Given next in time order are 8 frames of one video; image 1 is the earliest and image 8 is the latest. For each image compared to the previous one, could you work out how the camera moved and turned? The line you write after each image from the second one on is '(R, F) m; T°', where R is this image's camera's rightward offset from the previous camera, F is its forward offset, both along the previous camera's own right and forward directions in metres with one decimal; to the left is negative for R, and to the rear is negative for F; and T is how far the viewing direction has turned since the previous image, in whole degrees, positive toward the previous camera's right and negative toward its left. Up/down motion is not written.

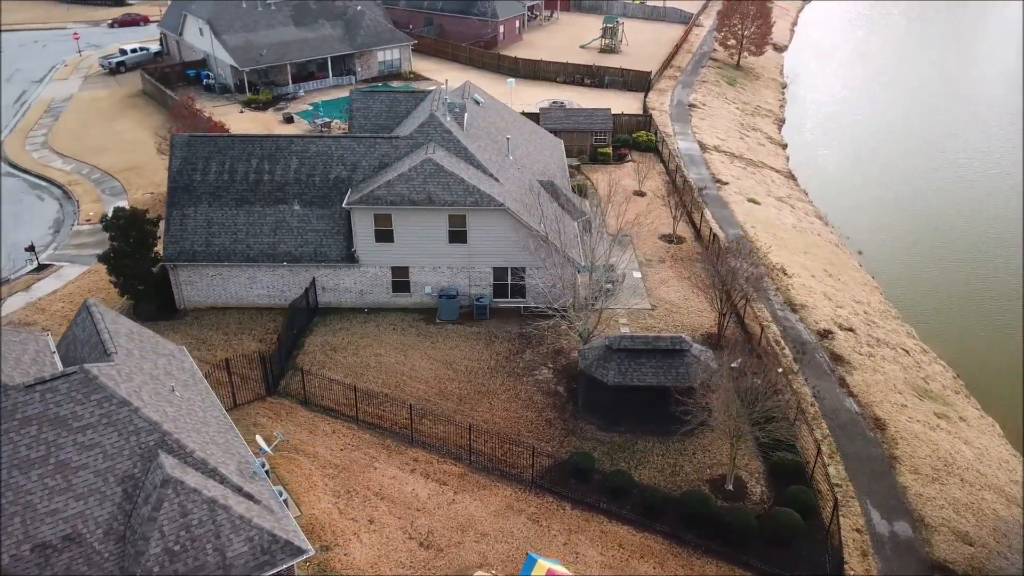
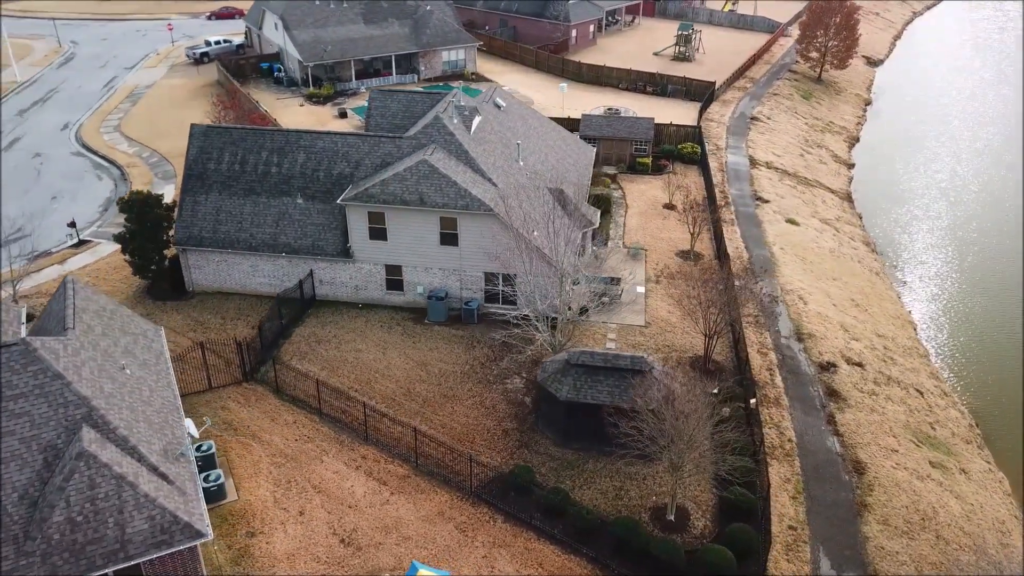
(+3.9, +0.4) m; -7°
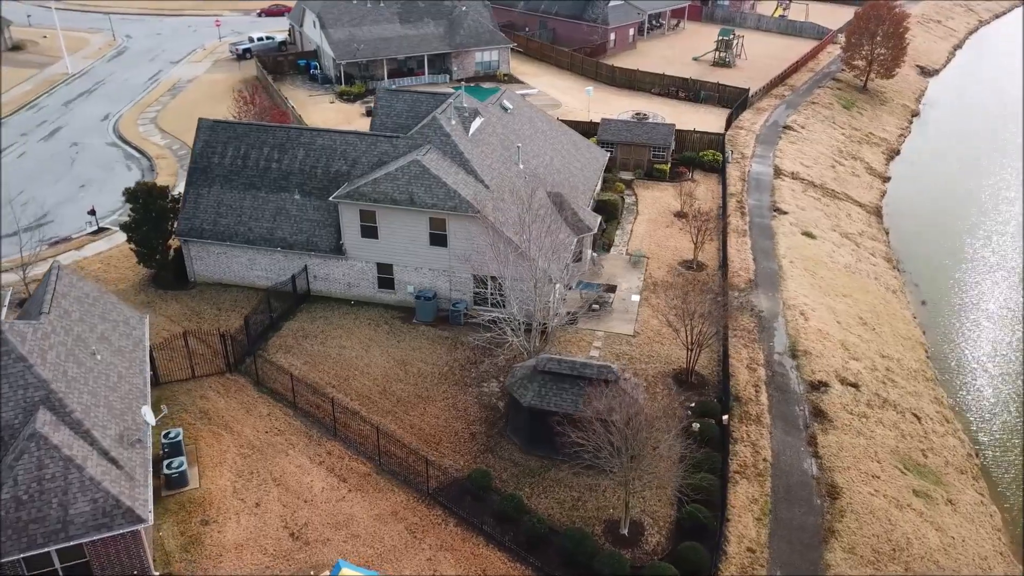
(+2.4, +0.2) m; -4°
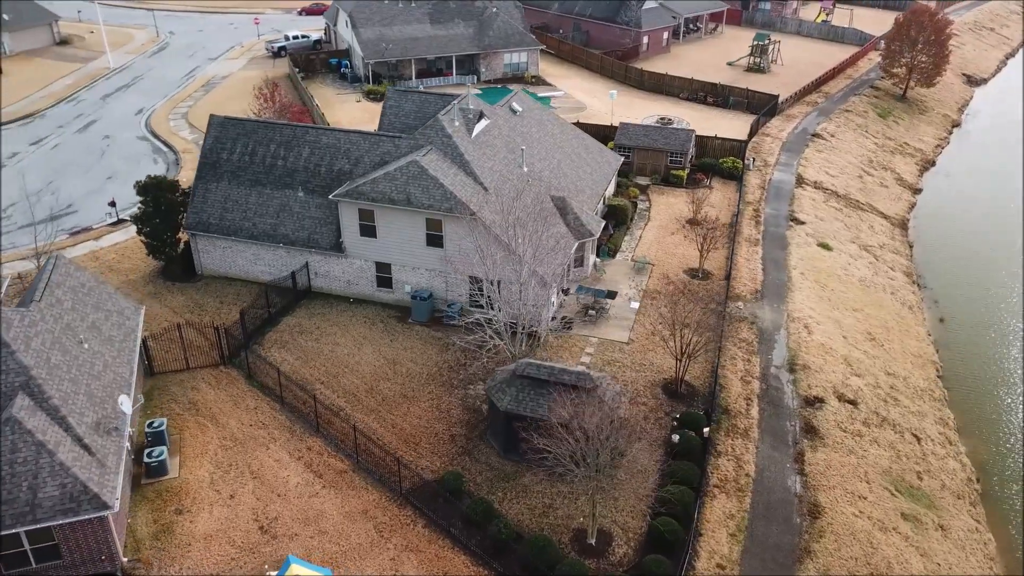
(+1.8, +0.1) m; -3°
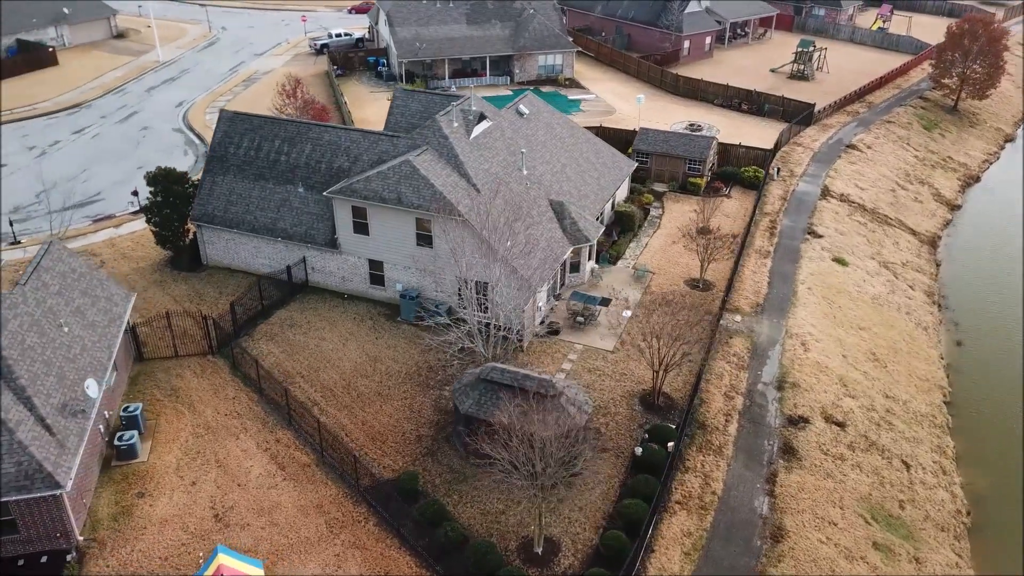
(+2.5, +0.2) m; -4°
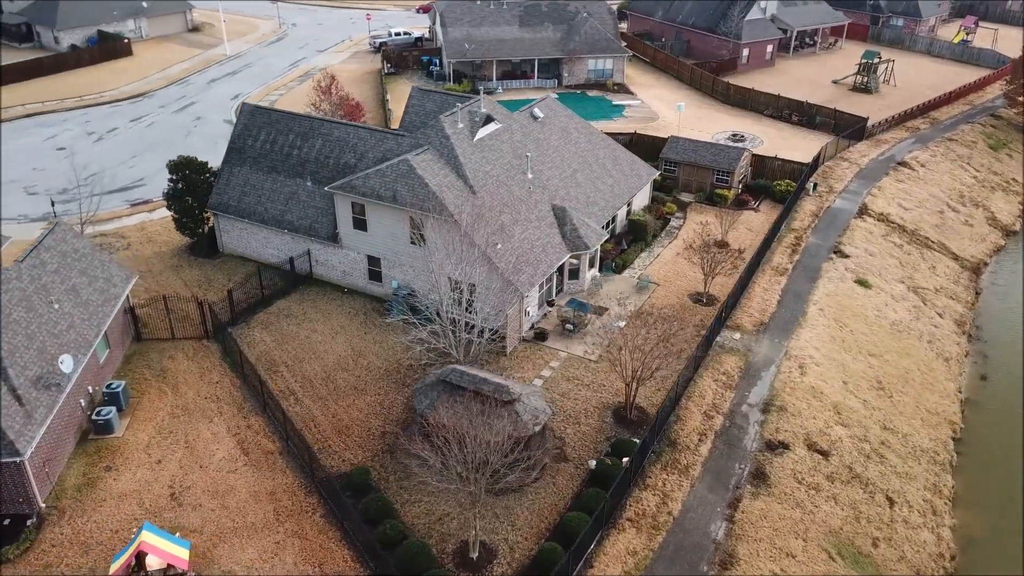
(+3.2, +0.3) m; -6°
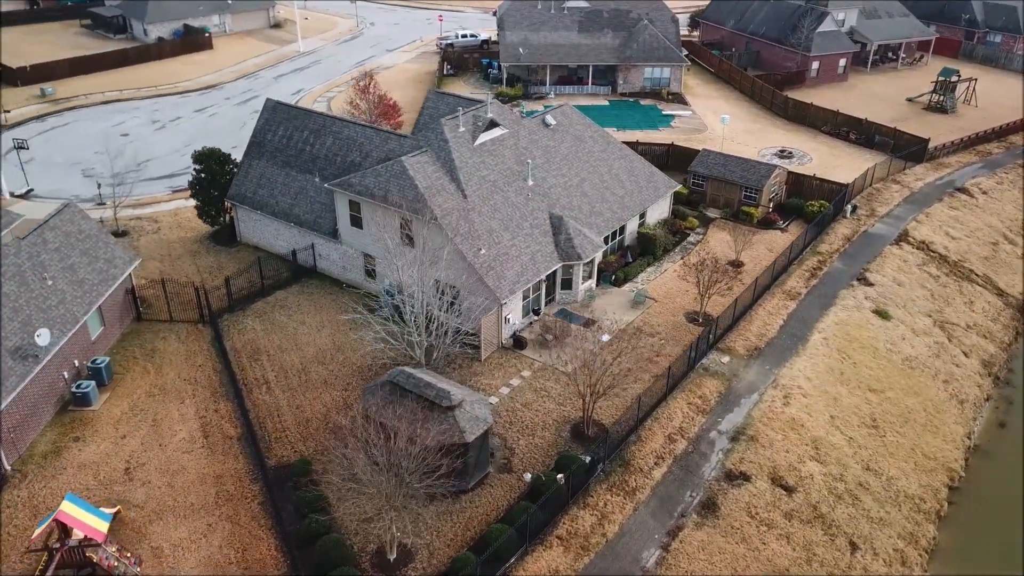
(+3.9, +0.3) m; -7°
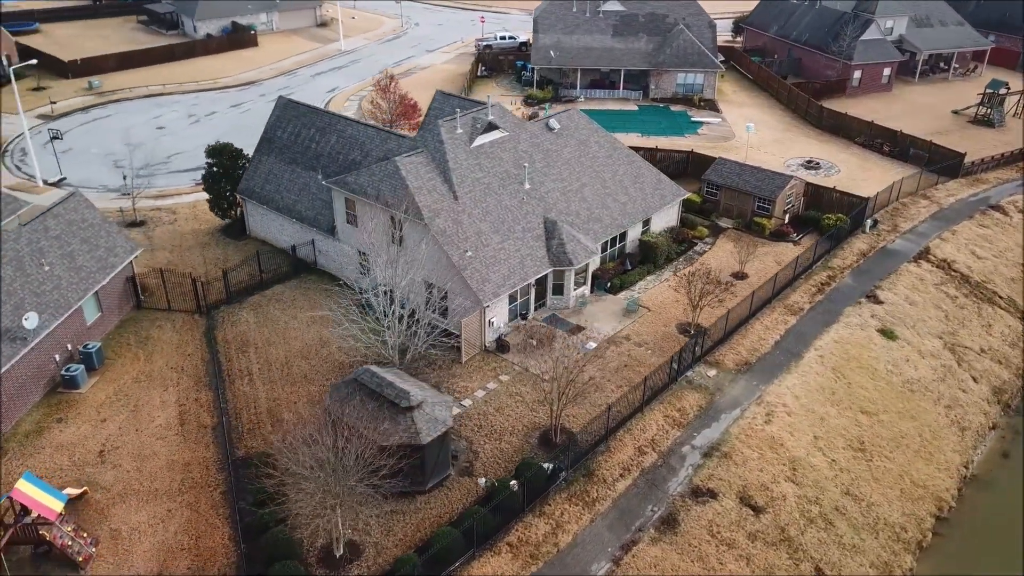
(+2.5, +0.2) m; -4°
